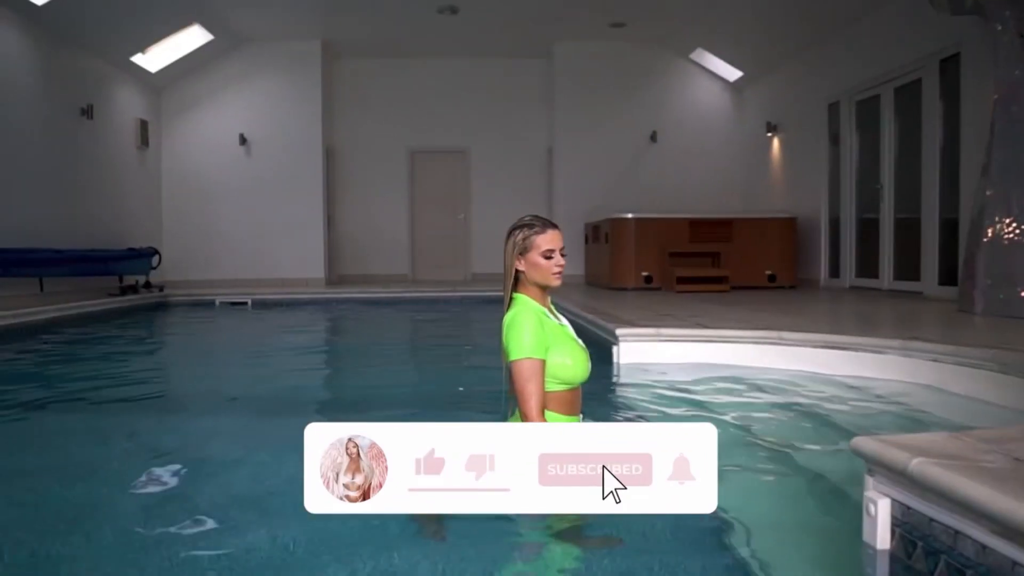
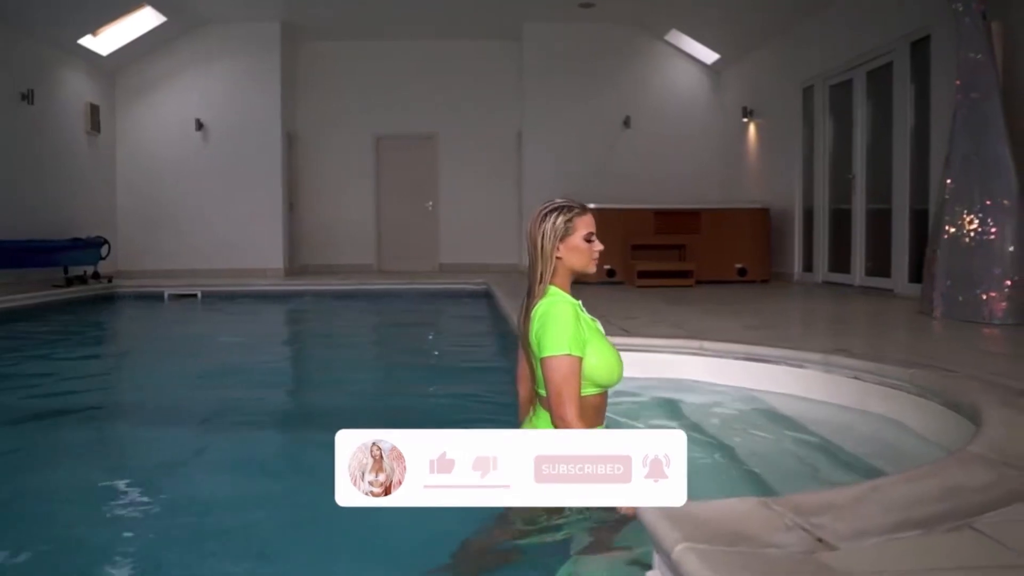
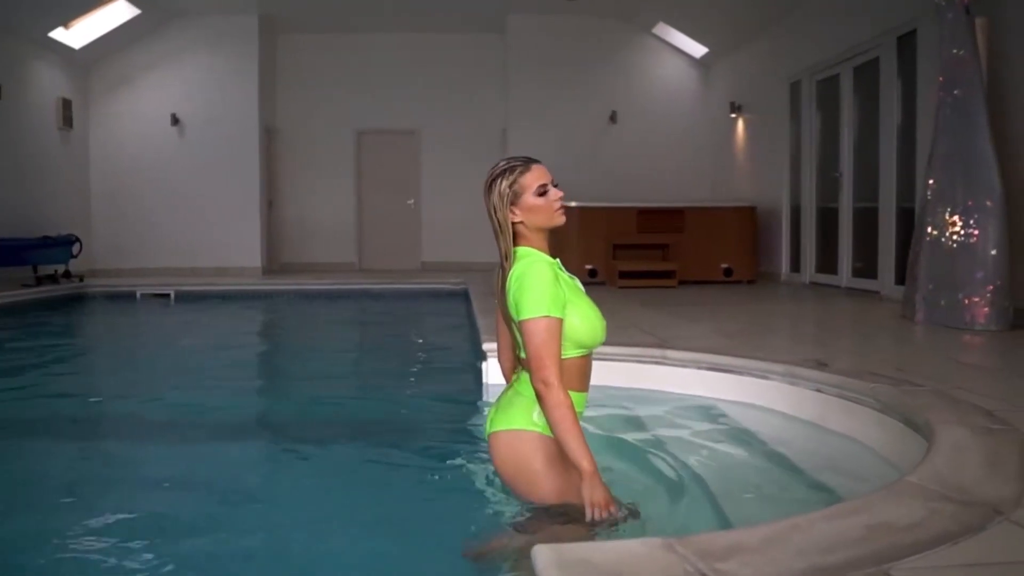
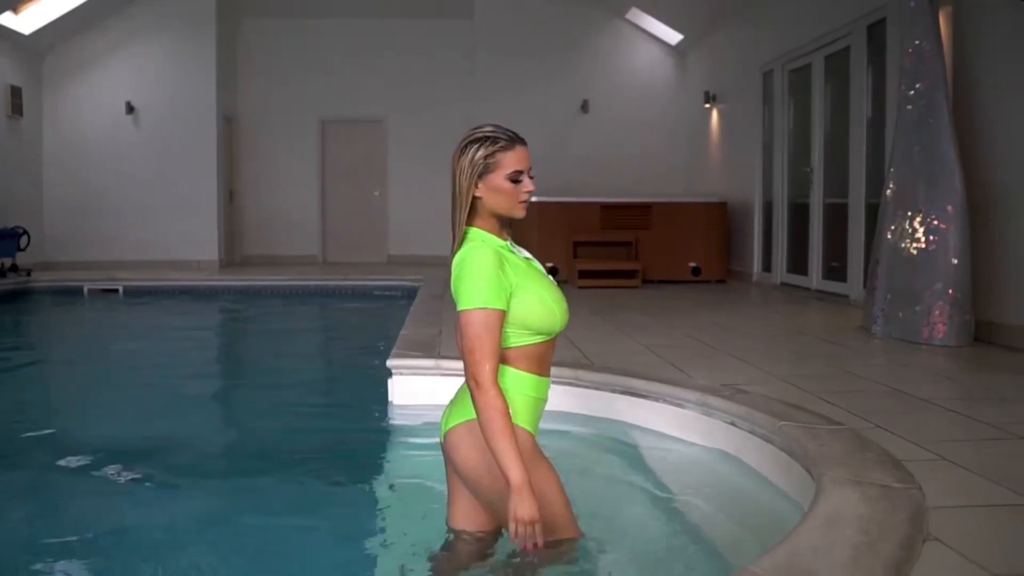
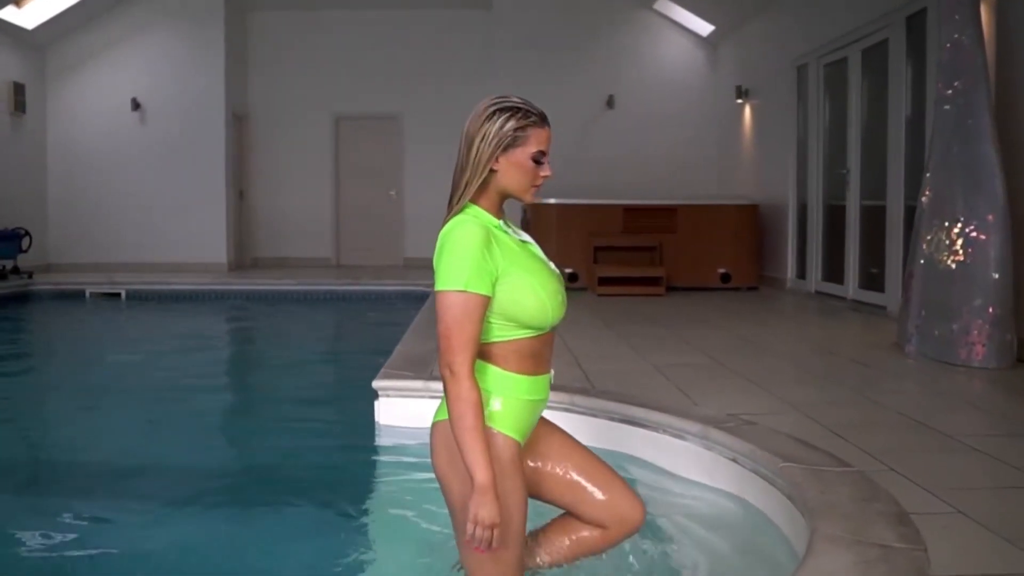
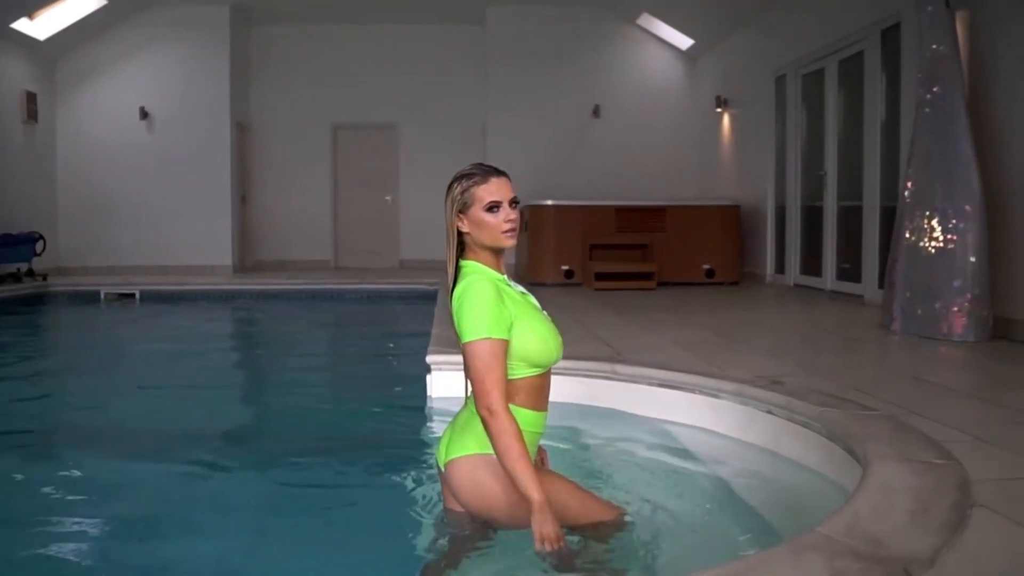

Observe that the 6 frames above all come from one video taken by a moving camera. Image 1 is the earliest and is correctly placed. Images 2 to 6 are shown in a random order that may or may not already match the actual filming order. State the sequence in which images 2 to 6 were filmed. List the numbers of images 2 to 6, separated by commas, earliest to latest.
2, 3, 6, 5, 4
